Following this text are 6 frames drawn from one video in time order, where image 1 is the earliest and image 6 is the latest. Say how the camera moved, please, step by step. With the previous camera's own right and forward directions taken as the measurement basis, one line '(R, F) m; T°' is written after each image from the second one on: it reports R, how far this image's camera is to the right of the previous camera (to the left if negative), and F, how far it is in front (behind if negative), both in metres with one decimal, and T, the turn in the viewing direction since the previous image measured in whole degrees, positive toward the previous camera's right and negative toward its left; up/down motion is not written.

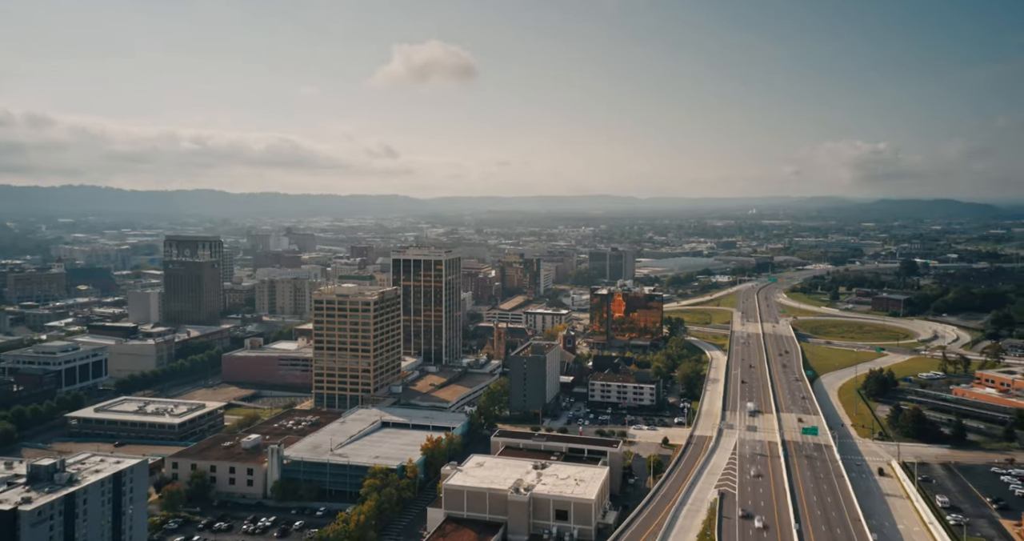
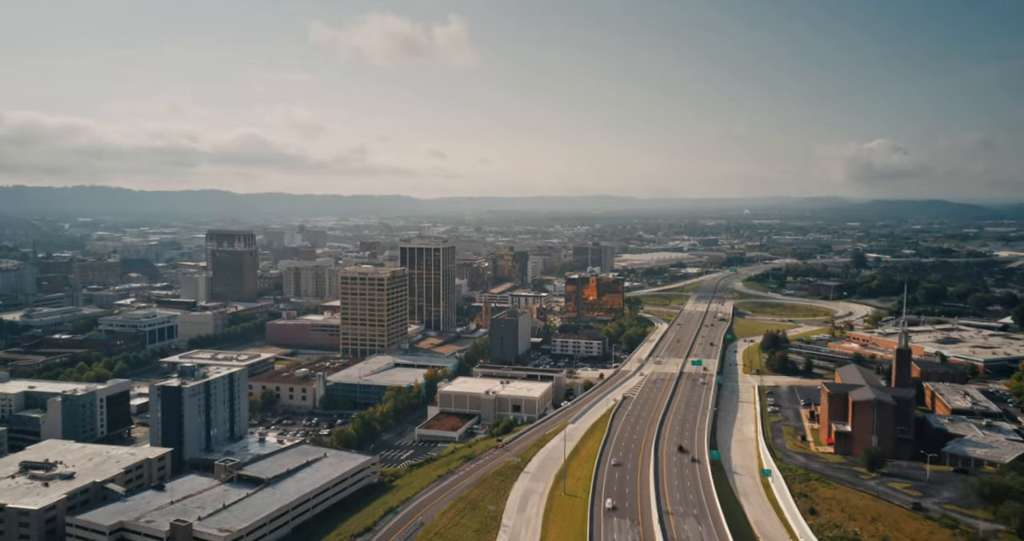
(+1.7, -13.4) m; 0°
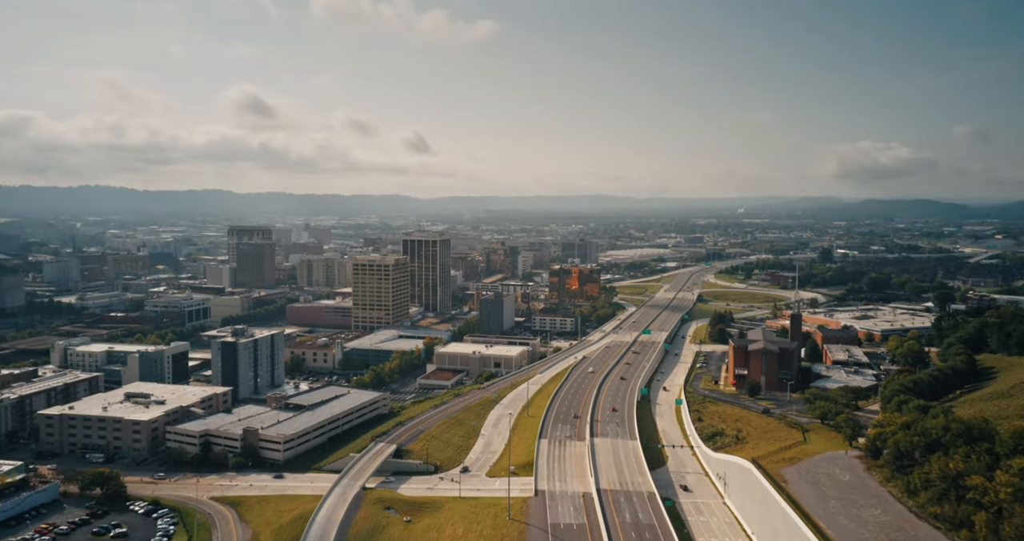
(+1.2, -10.0) m; 0°
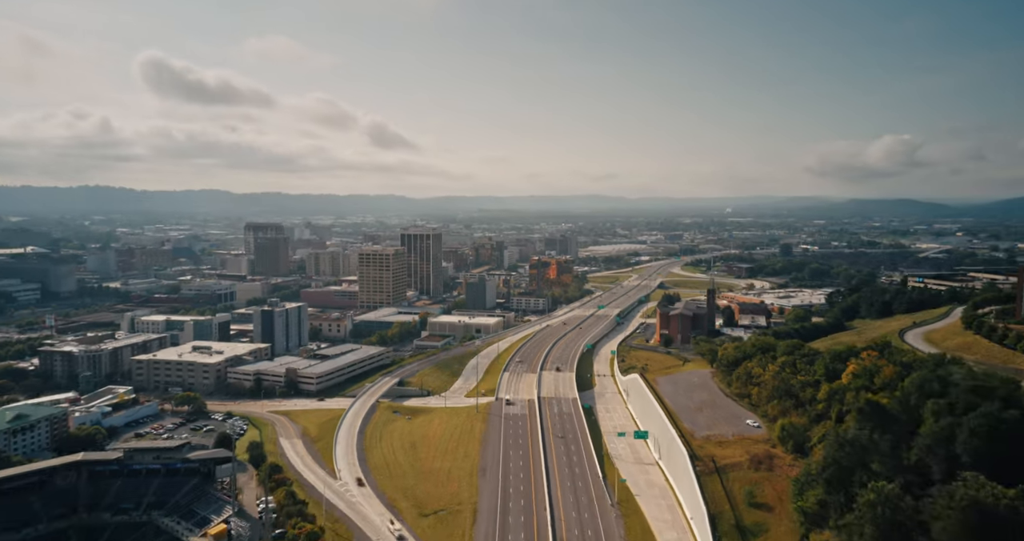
(+1.5, -12.4) m; 0°
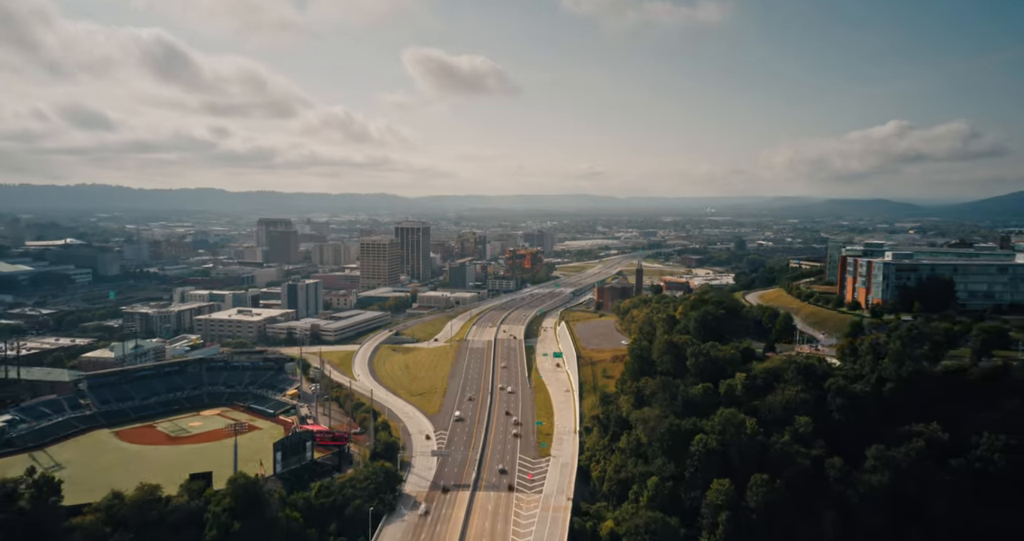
(+2.1, -16.1) m; +1°
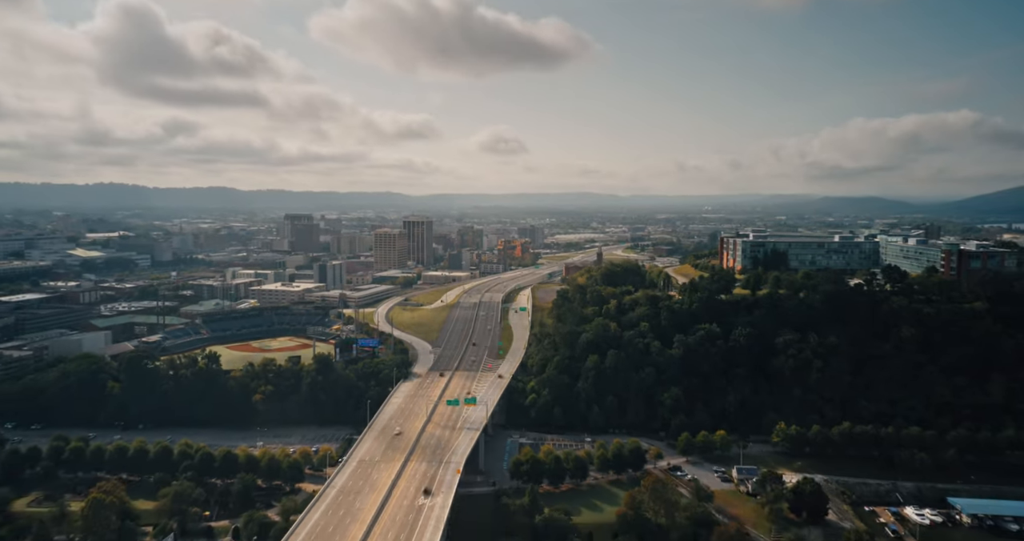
(+2.5, -18.2) m; 0°
